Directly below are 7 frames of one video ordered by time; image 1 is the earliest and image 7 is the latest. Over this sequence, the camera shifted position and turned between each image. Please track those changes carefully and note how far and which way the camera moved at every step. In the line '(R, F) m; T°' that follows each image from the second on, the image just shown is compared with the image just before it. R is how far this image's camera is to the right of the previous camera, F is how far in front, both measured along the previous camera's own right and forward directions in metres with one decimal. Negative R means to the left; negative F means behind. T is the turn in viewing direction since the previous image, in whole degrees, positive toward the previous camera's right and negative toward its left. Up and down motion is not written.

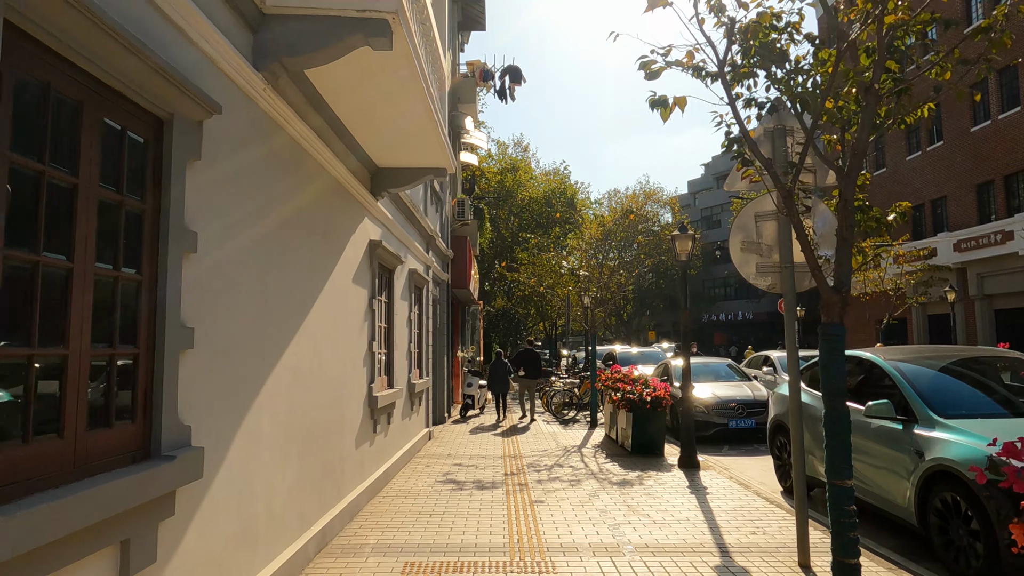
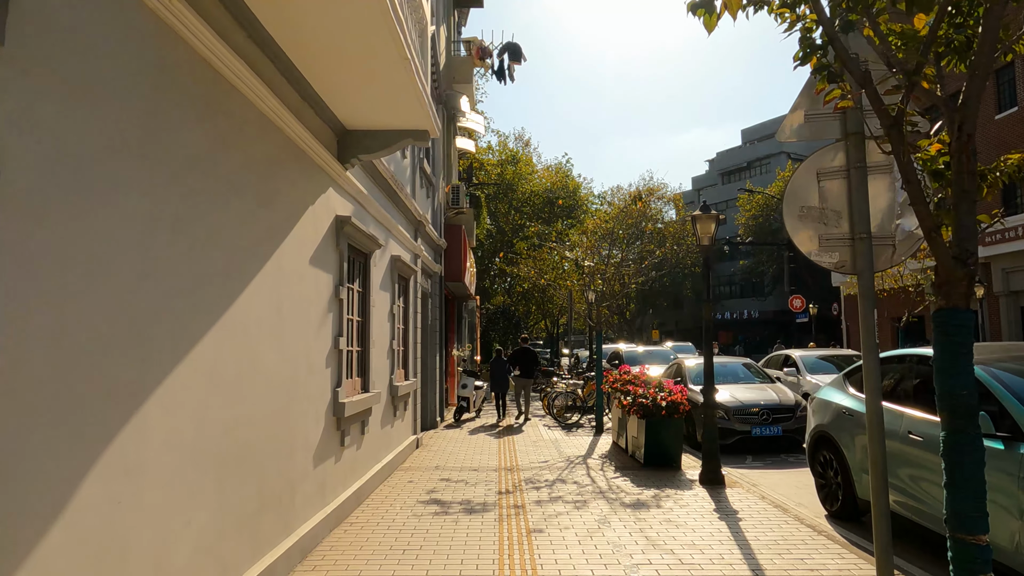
(+0.1, +1.3) m; 0°
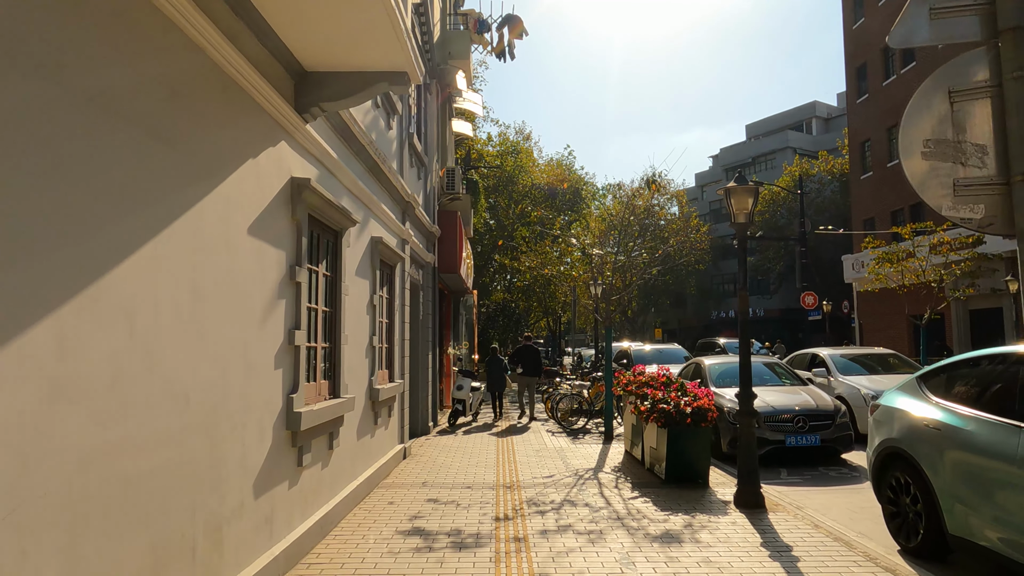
(0.0, +1.3) m; 0°
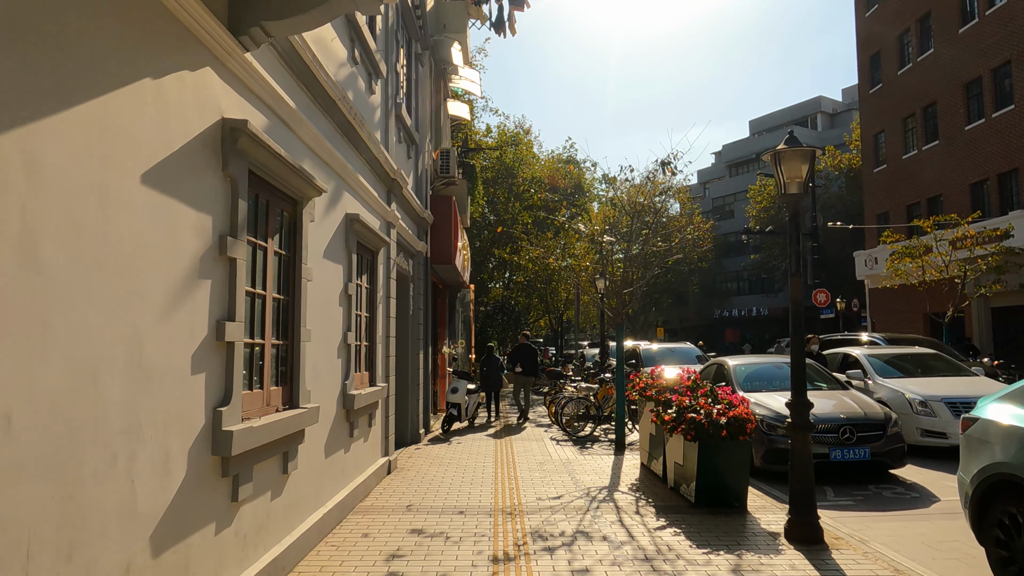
(0.0, +1.3) m; 0°
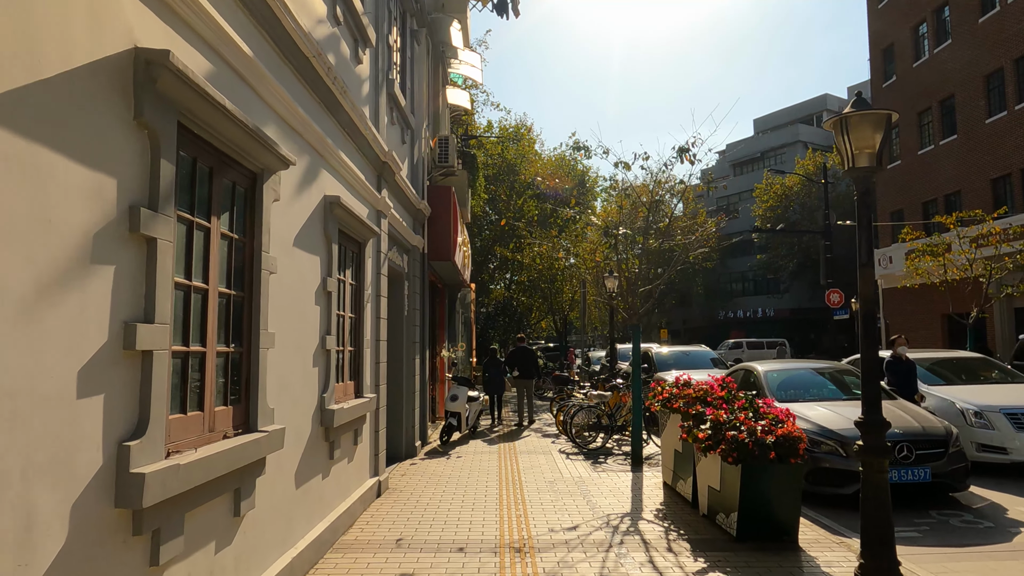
(-0.1, +1.0) m; 0°
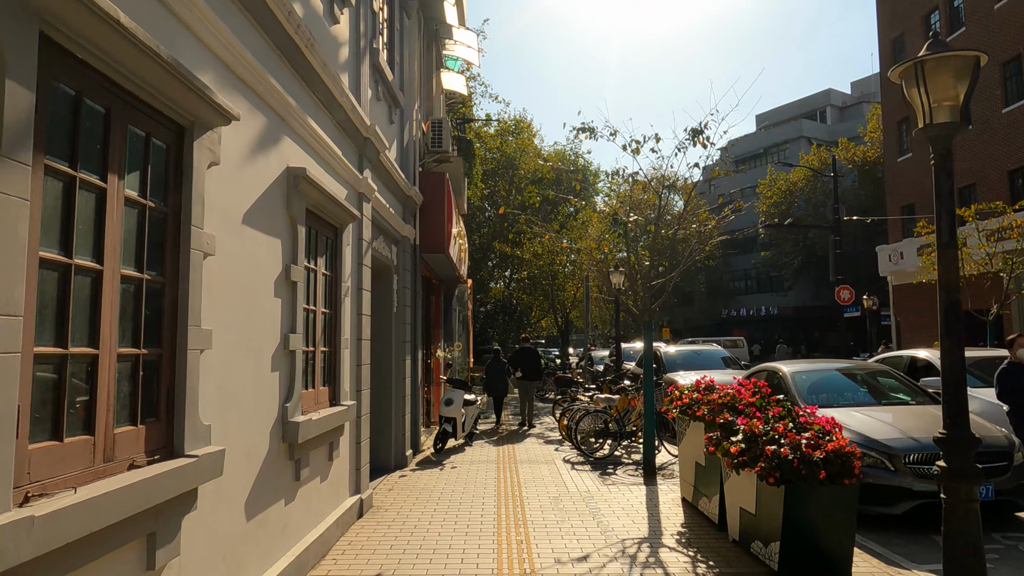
(0.0, +0.9) m; 0°
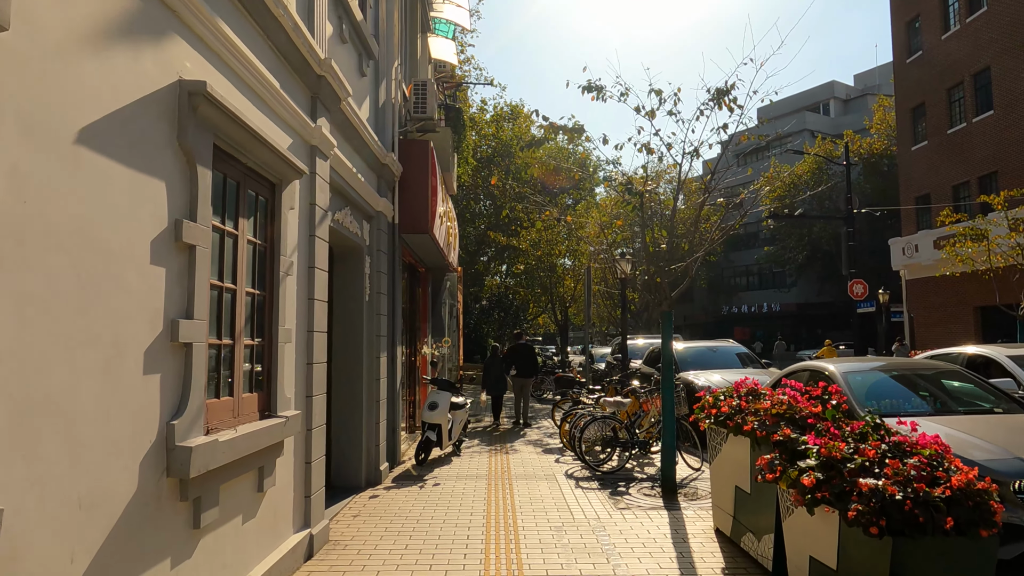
(0.0, +1.5) m; 0°
